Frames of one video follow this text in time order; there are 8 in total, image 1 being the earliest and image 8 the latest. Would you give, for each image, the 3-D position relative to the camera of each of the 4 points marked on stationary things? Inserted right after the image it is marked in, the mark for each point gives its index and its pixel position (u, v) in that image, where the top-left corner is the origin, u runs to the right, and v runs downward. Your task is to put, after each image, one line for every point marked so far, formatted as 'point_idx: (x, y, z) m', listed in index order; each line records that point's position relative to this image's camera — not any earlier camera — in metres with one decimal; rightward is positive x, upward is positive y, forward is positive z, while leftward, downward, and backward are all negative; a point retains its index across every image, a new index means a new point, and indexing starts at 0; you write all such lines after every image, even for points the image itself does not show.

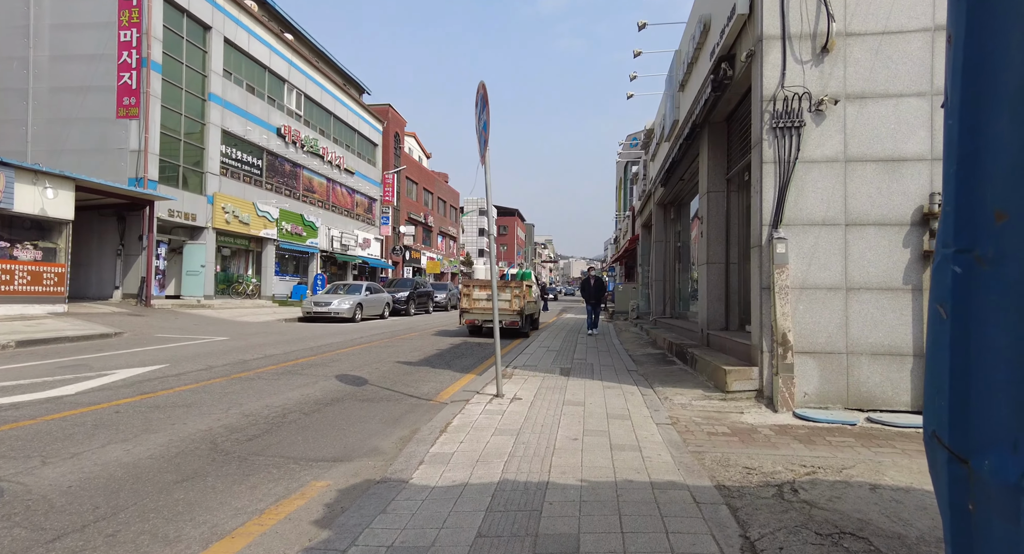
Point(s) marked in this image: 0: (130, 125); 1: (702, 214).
0: (-13.4, +5.3, +18.5) m
1: (+3.3, +1.1, +9.1) m
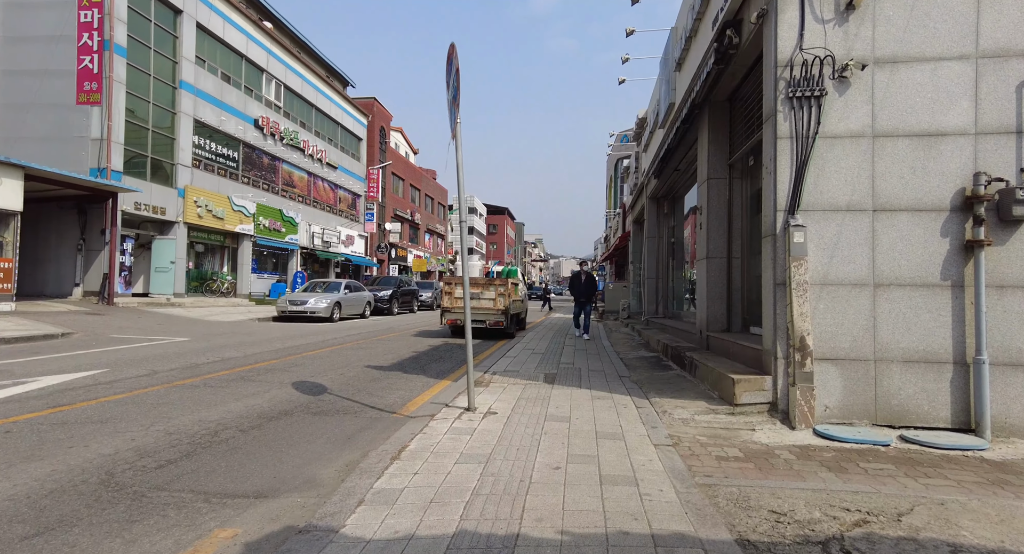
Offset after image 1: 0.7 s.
0: (-13.9, +5.5, +17.4) m
1: (+3.0, +1.2, +8.3) m
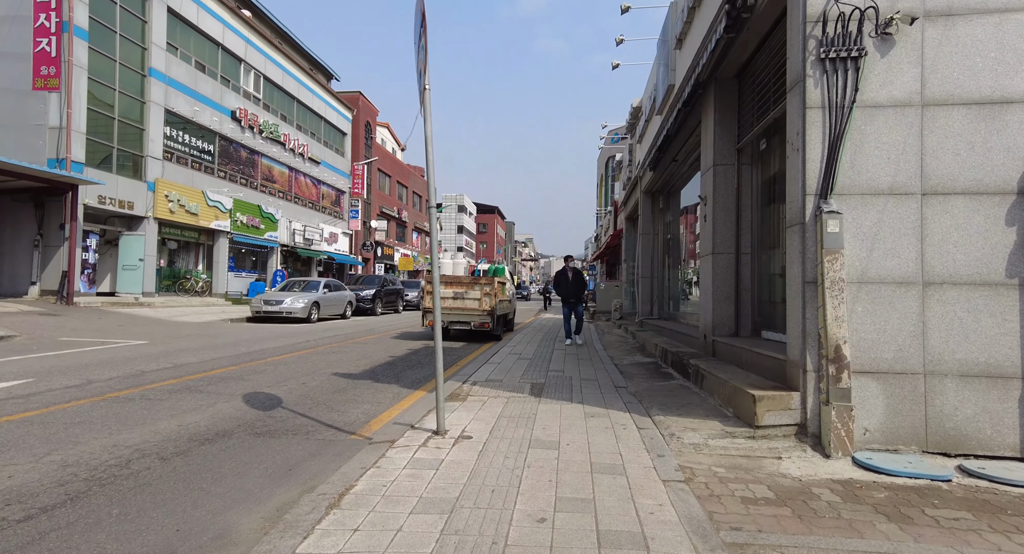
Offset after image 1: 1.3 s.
0: (-14.3, +5.5, +16.3) m
1: (+2.8, +1.2, +7.6) m
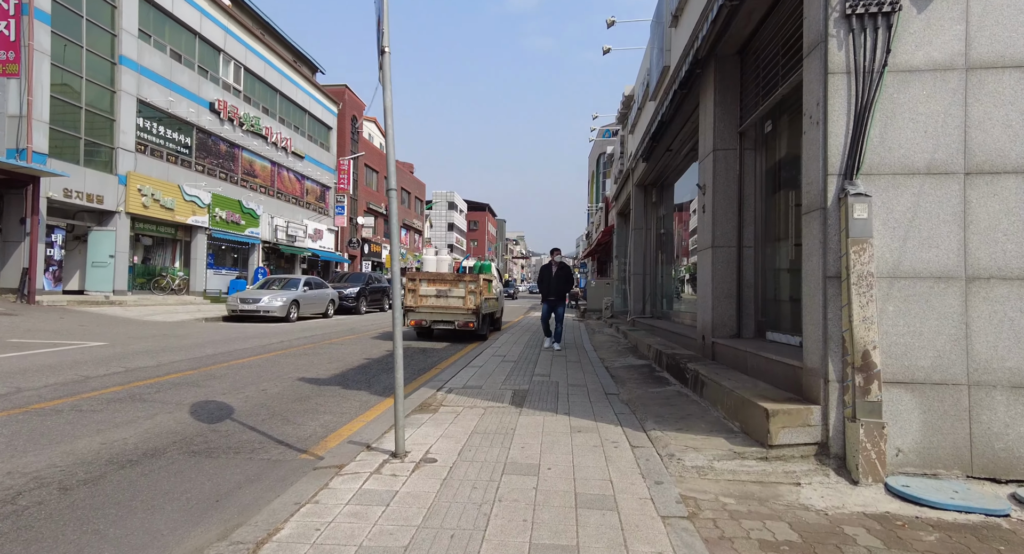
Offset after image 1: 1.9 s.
0: (-14.7, +5.6, +15.4) m
1: (+2.5, +1.3, +6.9) m
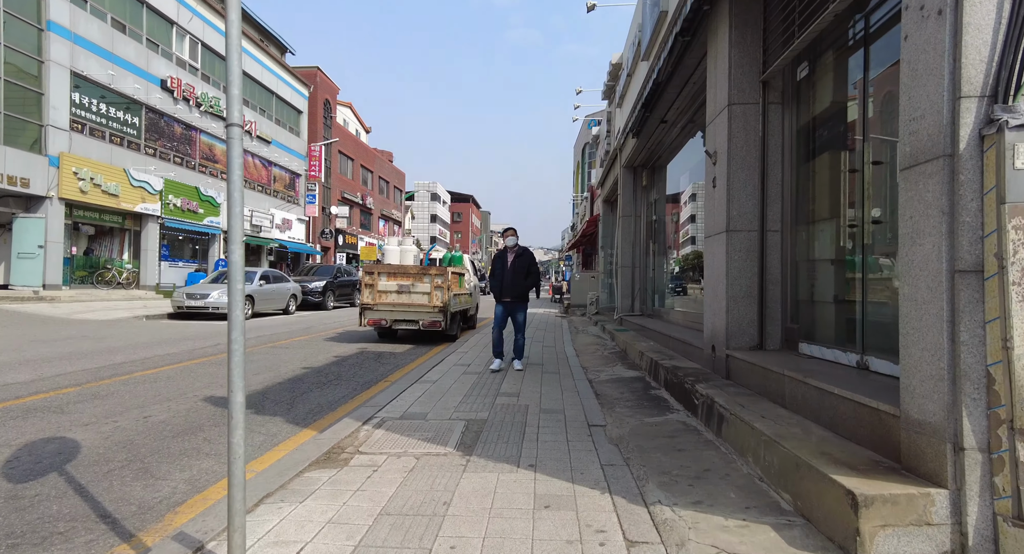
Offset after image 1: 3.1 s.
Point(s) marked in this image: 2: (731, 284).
0: (-15.3, +5.8, +13.4) m
1: (+2.1, +1.3, +5.5) m
2: (+2.1, -0.1, +5.0) m
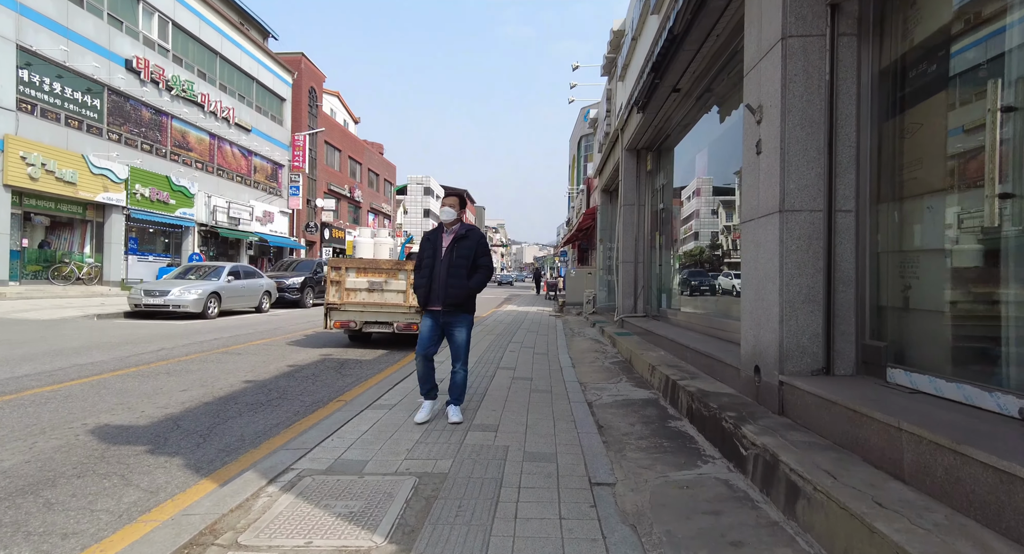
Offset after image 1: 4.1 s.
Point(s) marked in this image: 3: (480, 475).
0: (-15.6, +5.9, +11.8) m
1: (+1.9, +1.3, +4.1) m
2: (+1.9, 0.0, +3.6) m
3: (-0.2, -1.2, +3.4) m
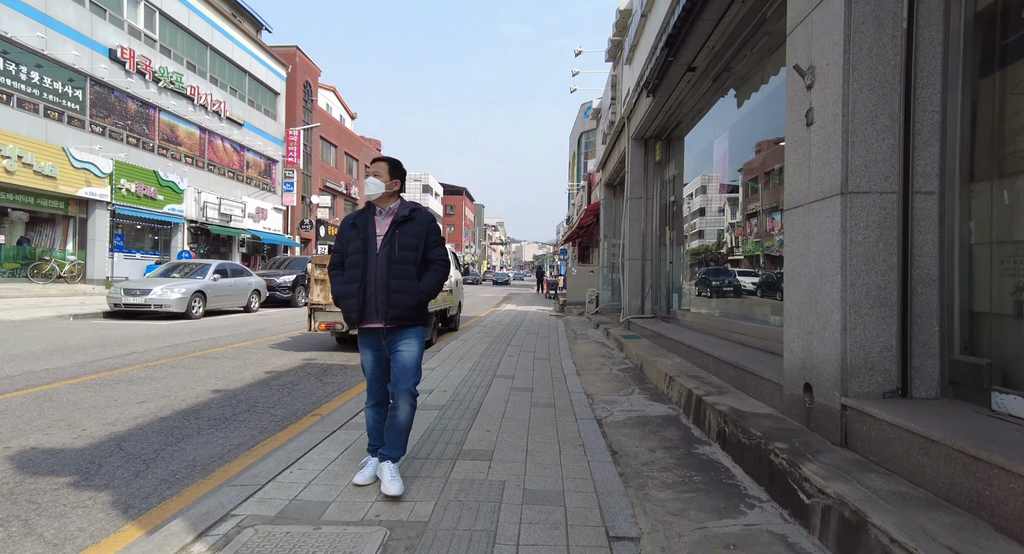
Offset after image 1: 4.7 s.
0: (-15.6, +5.9, +11.0) m
1: (+1.9, +1.4, +3.4) m
2: (+1.9, 0.0, +2.9) m
3: (-0.2, -1.2, +2.7) m
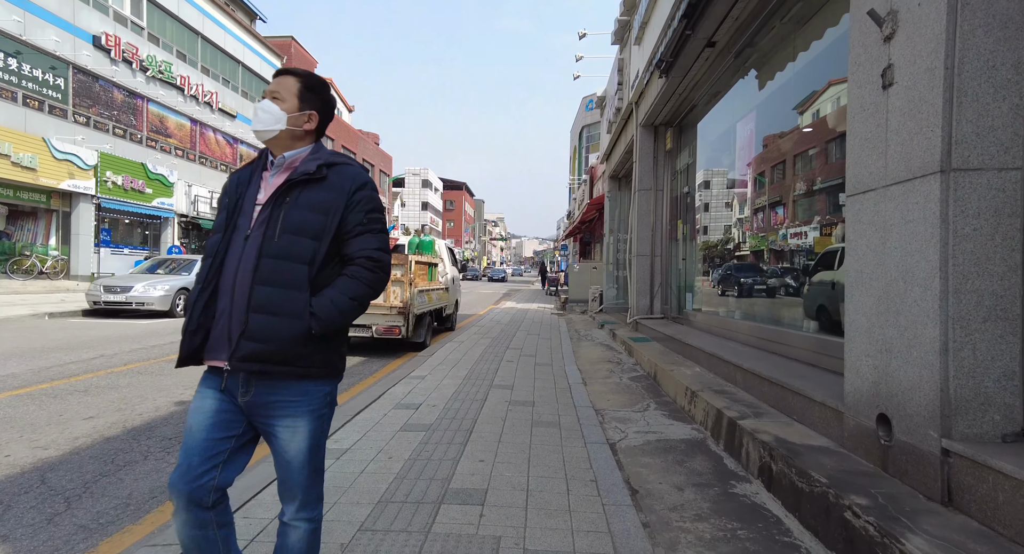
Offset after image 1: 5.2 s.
0: (-15.6, +6.0, +10.3) m
1: (+1.9, +1.3, +2.6) m
2: (+1.8, -0.1, +2.1) m
3: (-0.2, -1.2, +2.0) m
